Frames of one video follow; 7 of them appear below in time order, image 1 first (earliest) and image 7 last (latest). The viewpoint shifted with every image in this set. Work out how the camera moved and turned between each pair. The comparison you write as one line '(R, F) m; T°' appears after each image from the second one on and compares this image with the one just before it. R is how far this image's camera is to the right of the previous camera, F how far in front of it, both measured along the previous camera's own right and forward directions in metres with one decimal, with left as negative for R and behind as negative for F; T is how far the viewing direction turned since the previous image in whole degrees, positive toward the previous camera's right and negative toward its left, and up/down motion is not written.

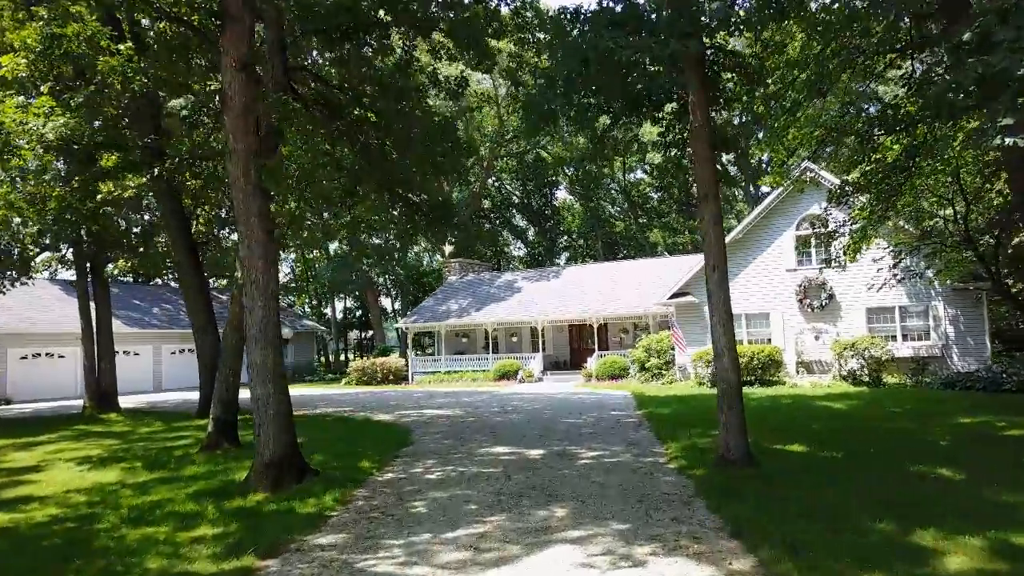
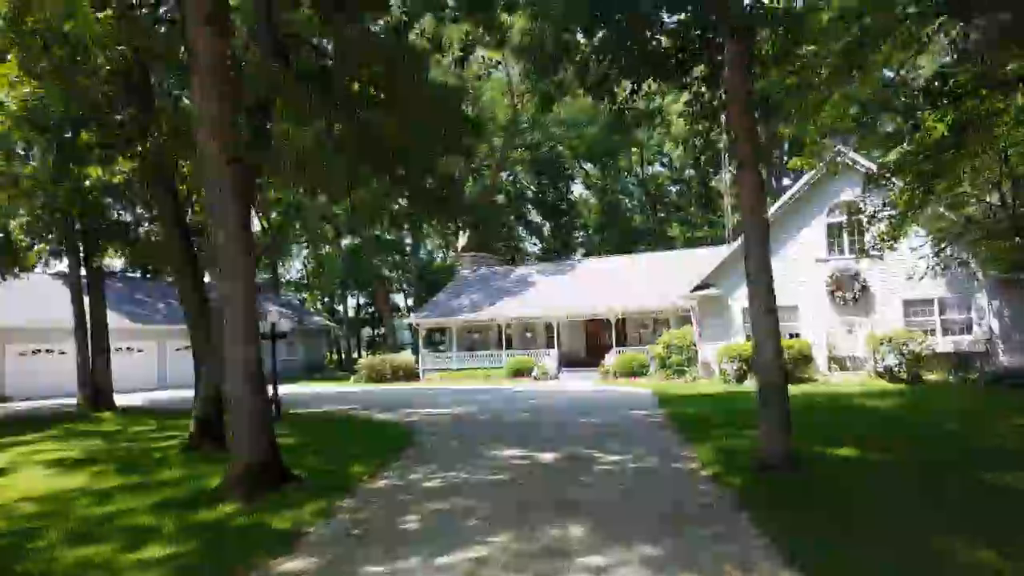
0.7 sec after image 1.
(+0.1, +1.1) m; -1°
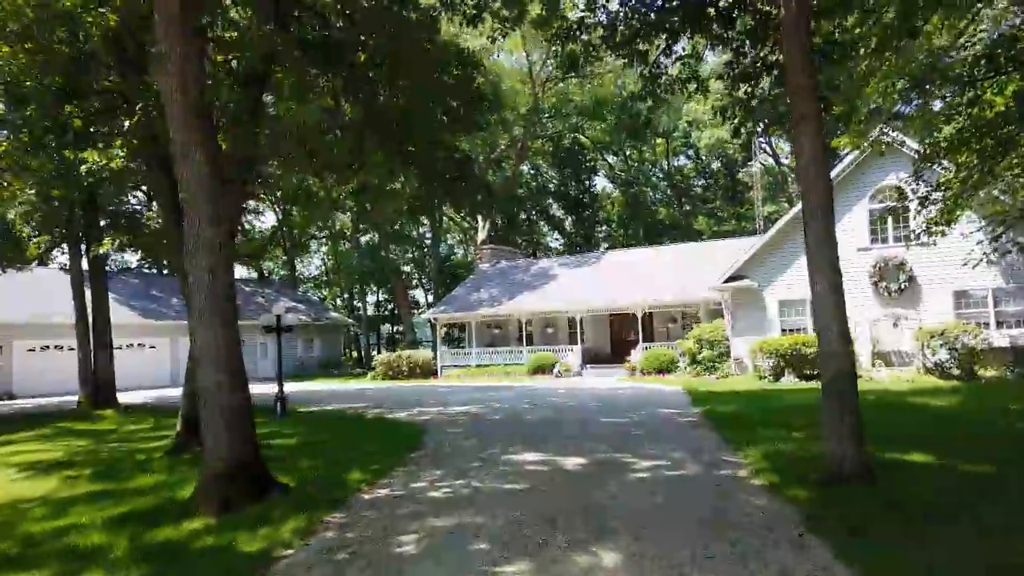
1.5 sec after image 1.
(0.0, +1.1) m; -2°
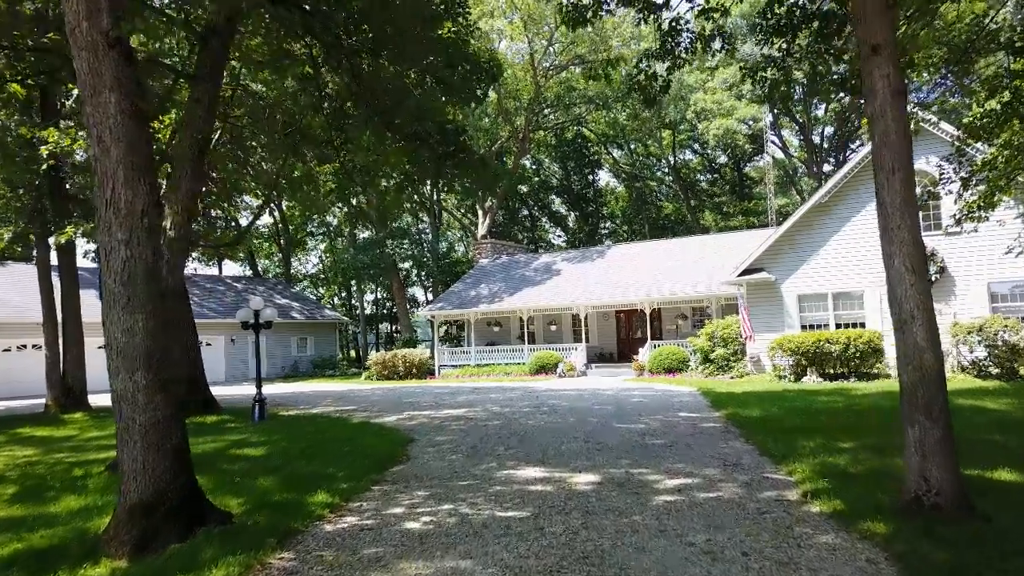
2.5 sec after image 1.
(0.0, +1.3) m; 0°
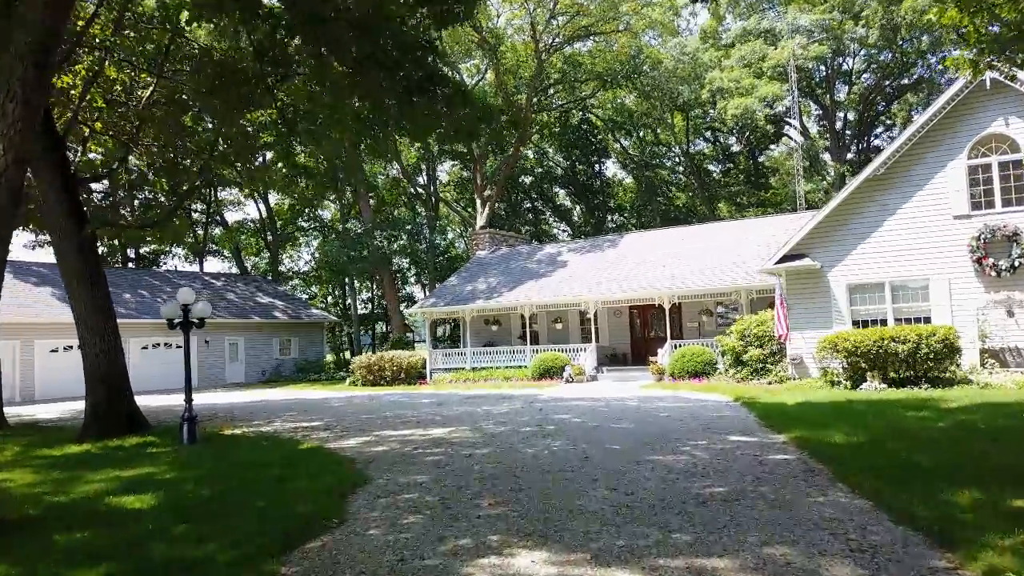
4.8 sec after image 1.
(+0.1, +2.9) m; 0°
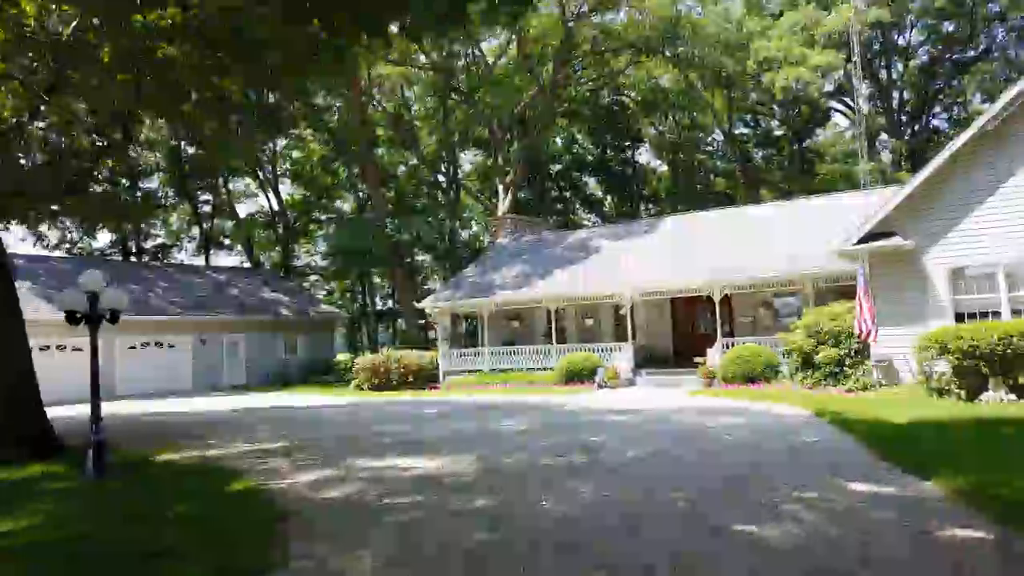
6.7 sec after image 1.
(+0.2, +2.9) m; -2°
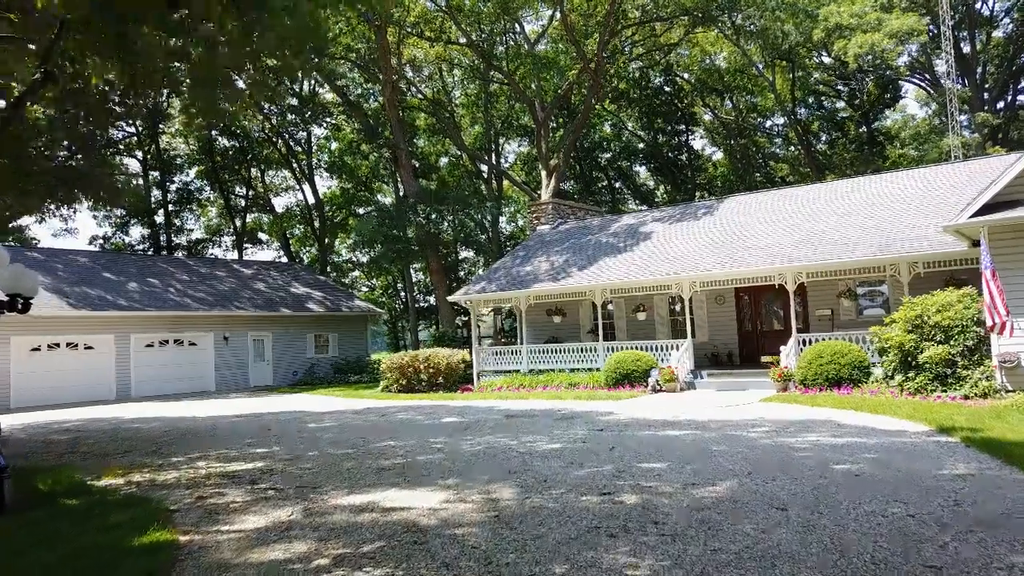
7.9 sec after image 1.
(+0.2, +2.2) m; -4°
